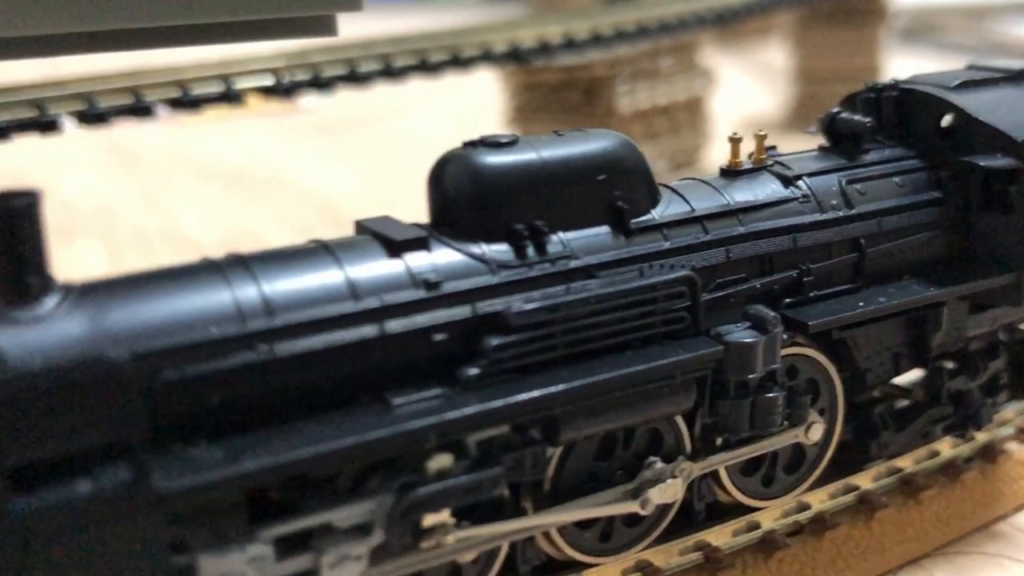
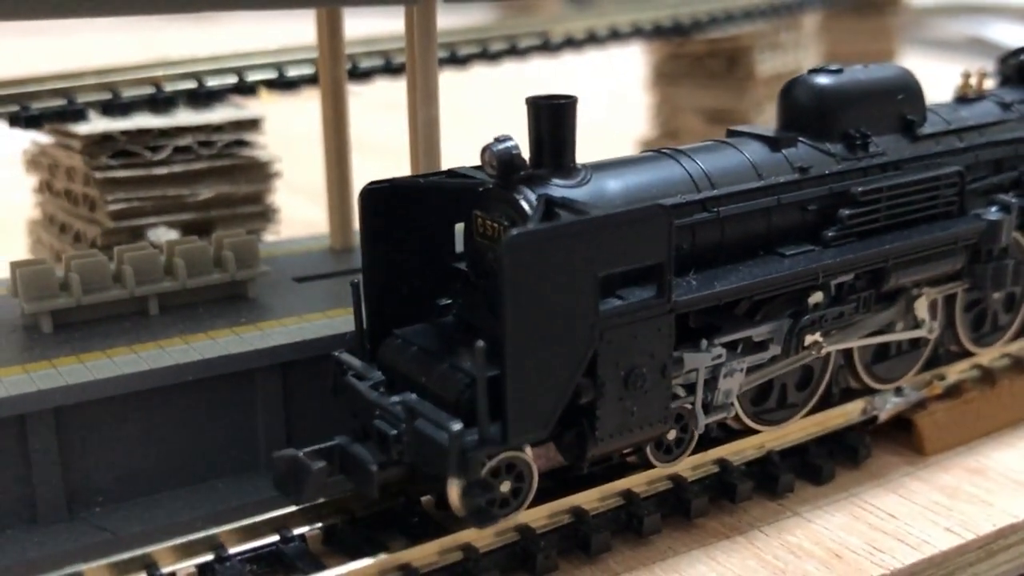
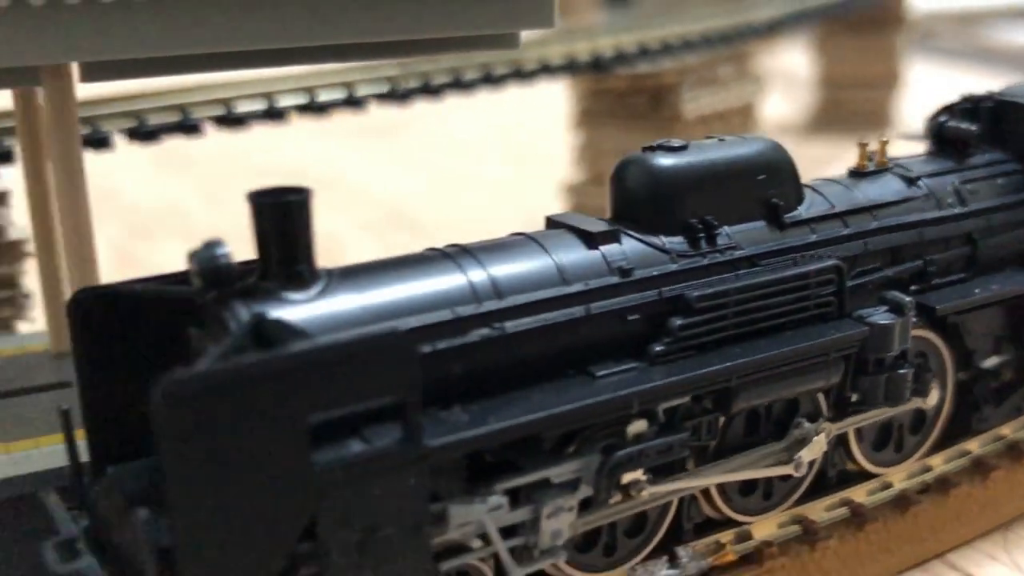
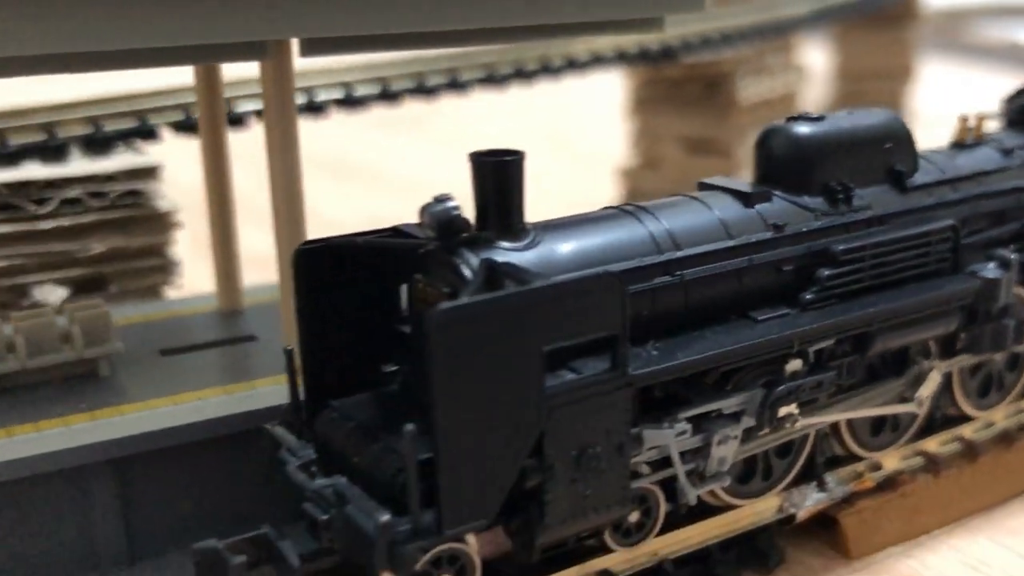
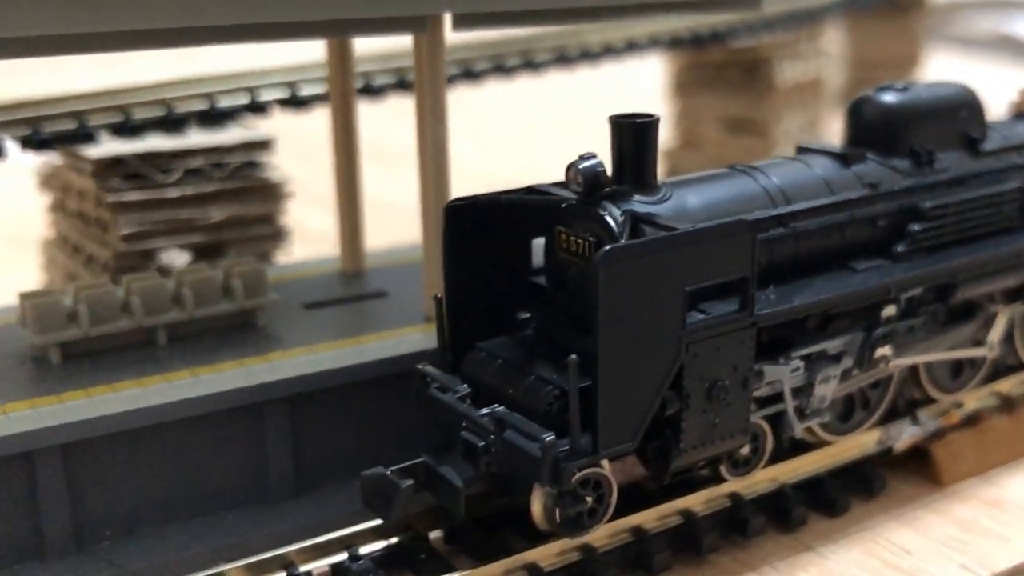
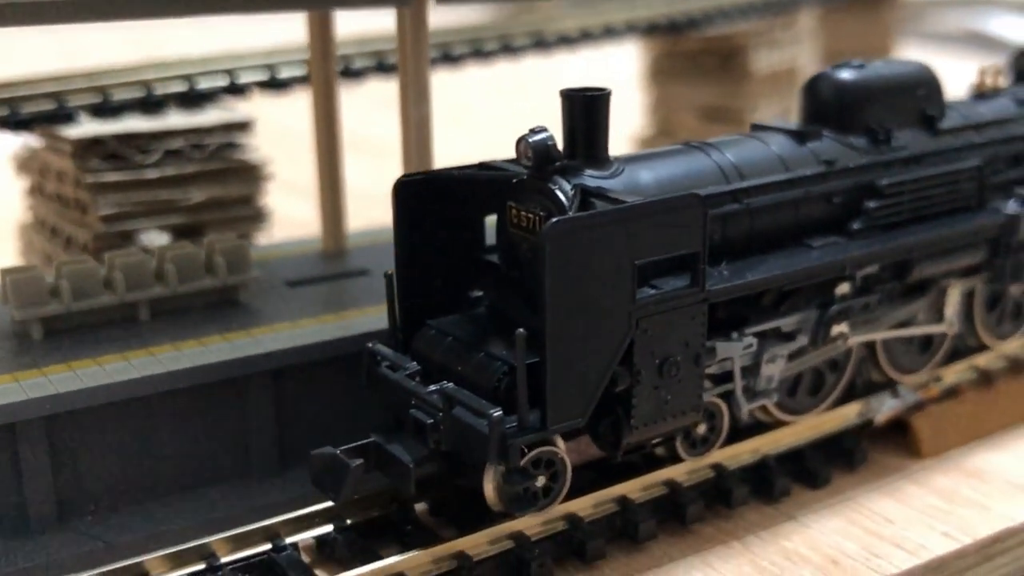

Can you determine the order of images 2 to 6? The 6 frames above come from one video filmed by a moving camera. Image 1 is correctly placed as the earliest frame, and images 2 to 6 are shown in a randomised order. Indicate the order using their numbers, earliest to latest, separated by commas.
3, 4, 5, 6, 2
